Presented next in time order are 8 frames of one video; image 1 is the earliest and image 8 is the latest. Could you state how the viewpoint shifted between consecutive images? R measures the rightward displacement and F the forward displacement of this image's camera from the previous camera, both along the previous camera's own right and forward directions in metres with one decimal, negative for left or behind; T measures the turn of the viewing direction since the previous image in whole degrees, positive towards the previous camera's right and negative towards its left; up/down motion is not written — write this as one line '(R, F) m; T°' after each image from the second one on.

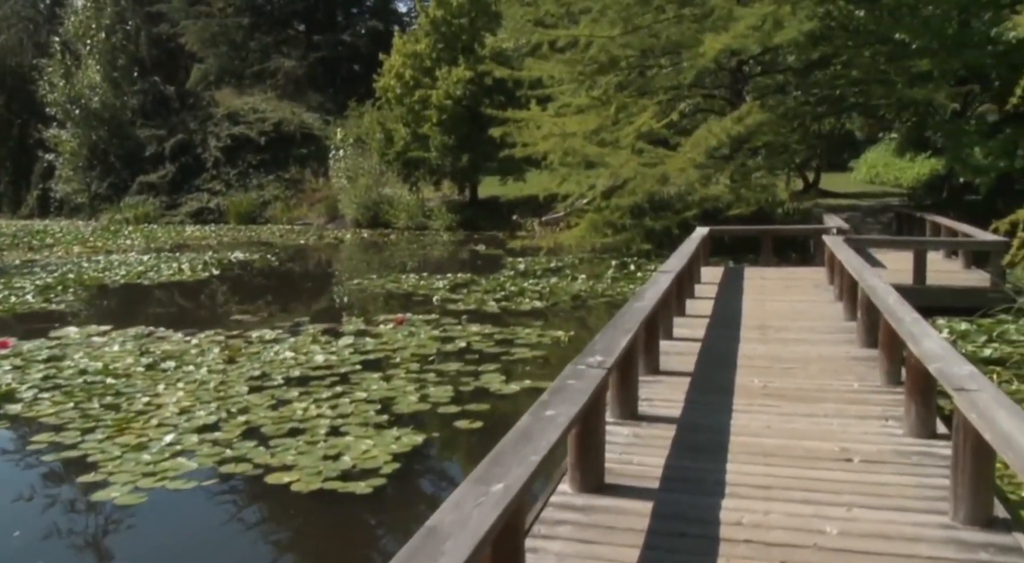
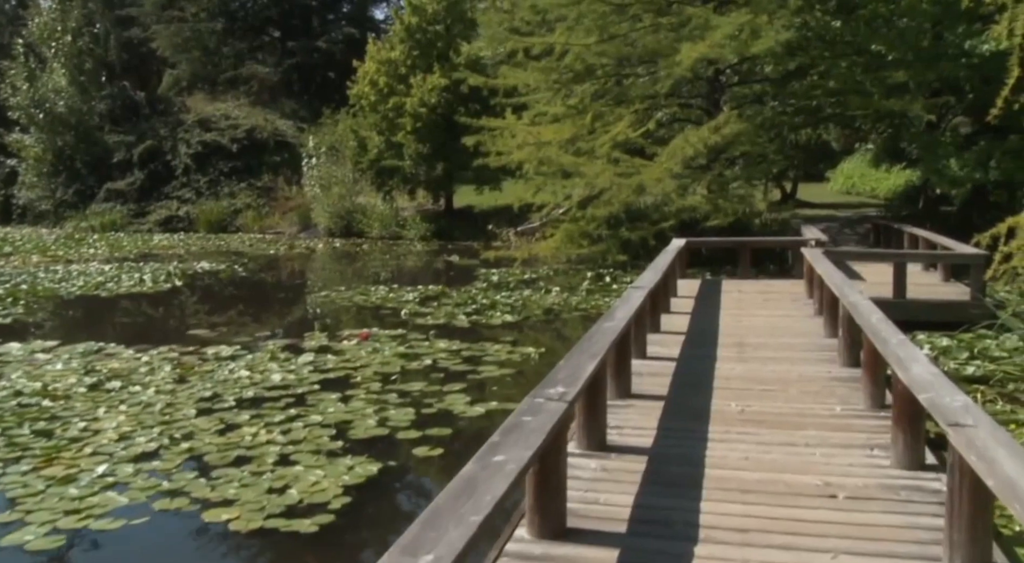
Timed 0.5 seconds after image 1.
(+0.1, +0.3) m; +1°
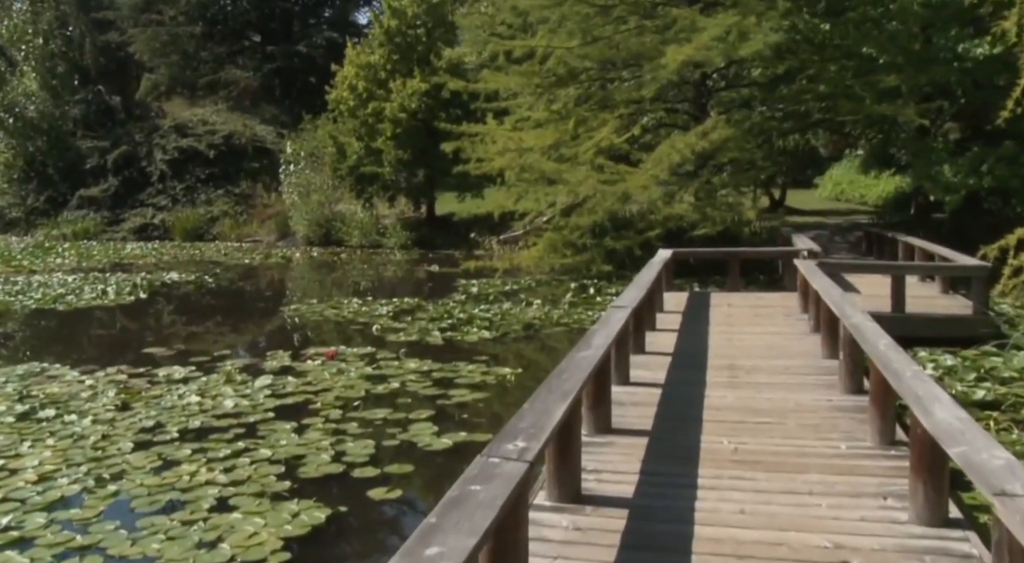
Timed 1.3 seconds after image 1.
(+0.1, +0.5) m; +1°
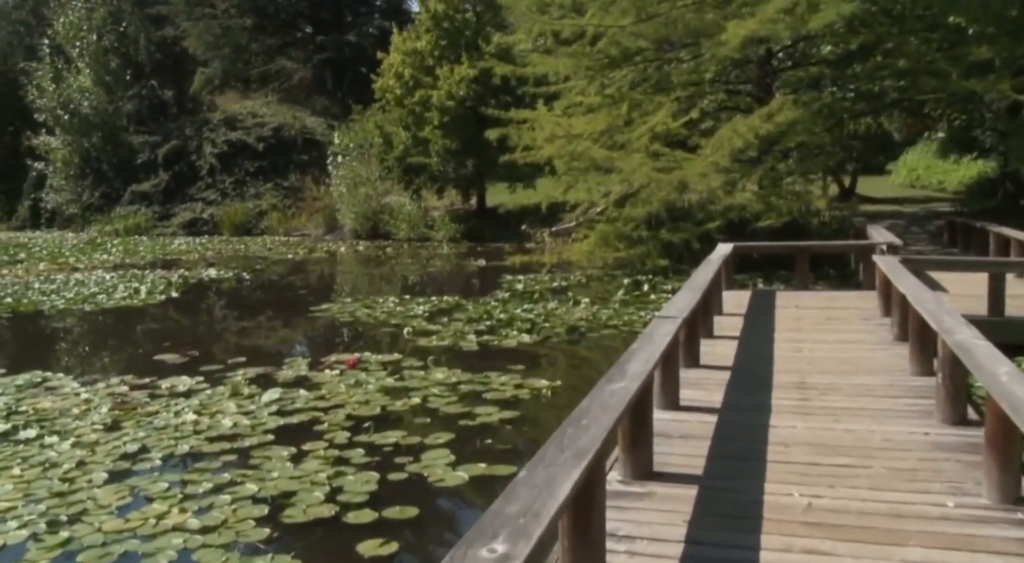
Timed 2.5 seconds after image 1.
(+0.1, +0.7) m; -4°
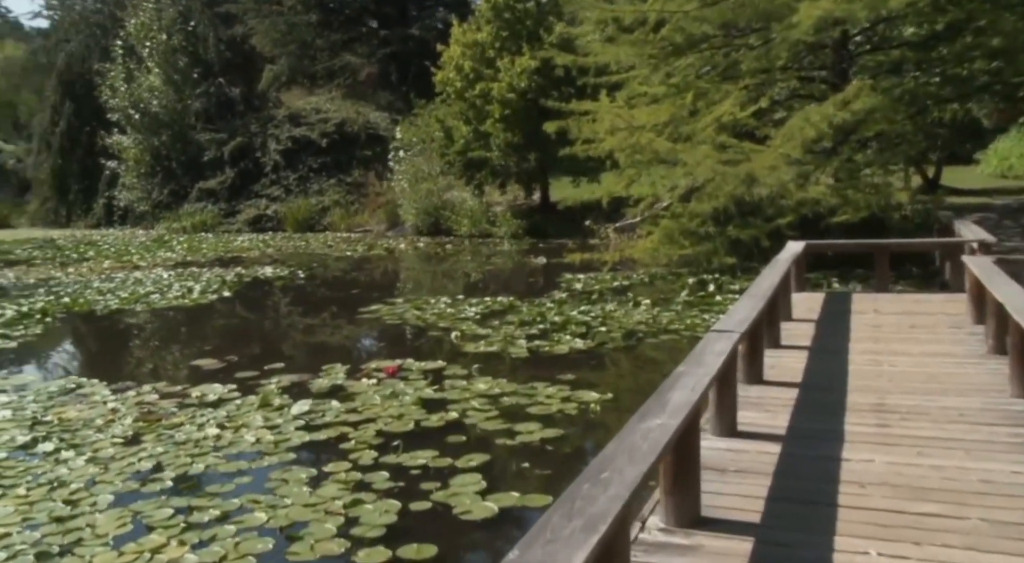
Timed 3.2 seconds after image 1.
(+0.1, +0.4) m; -4°
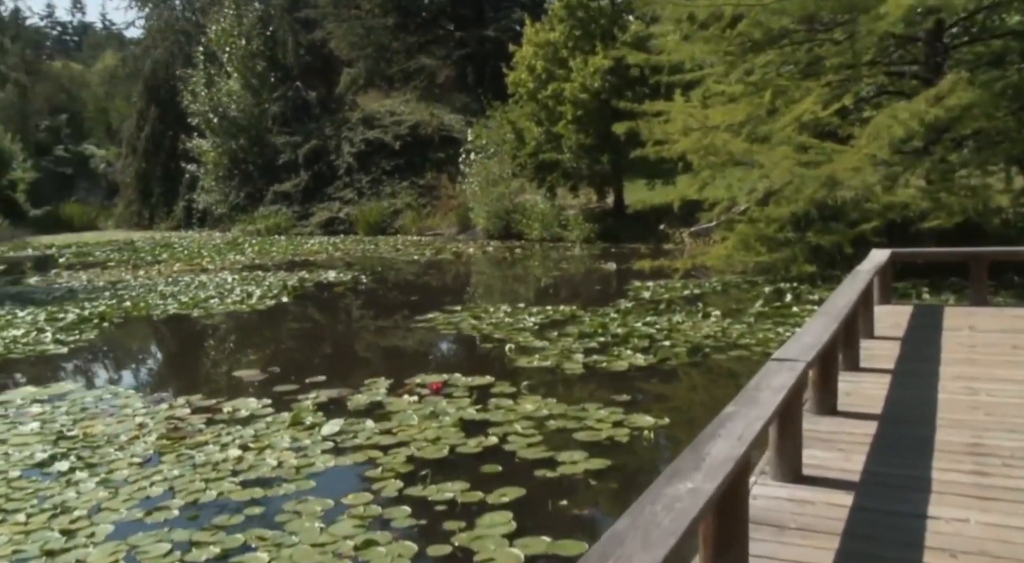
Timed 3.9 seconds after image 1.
(+0.2, +0.4) m; -5°
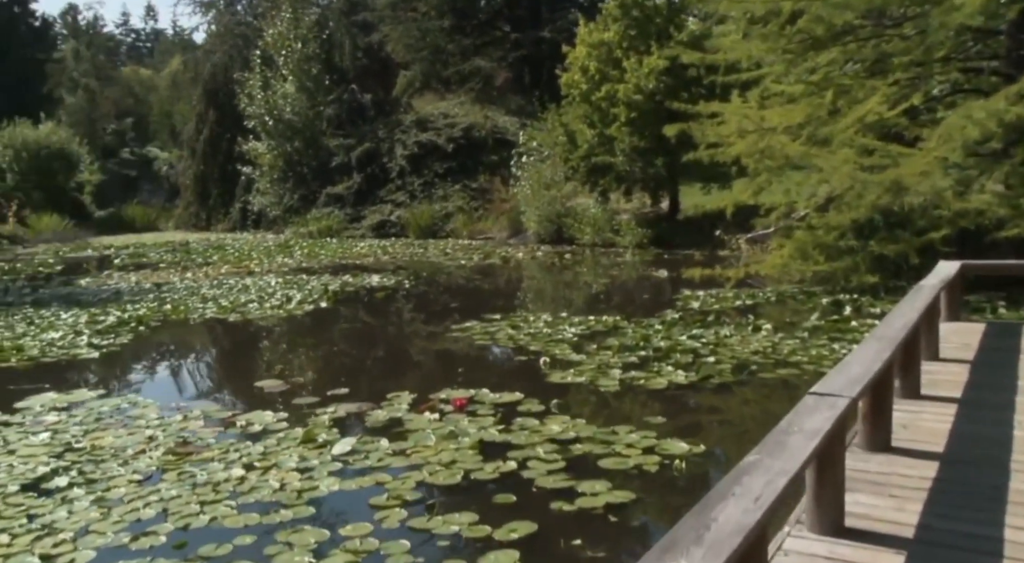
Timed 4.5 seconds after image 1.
(+0.2, +0.3) m; -4°
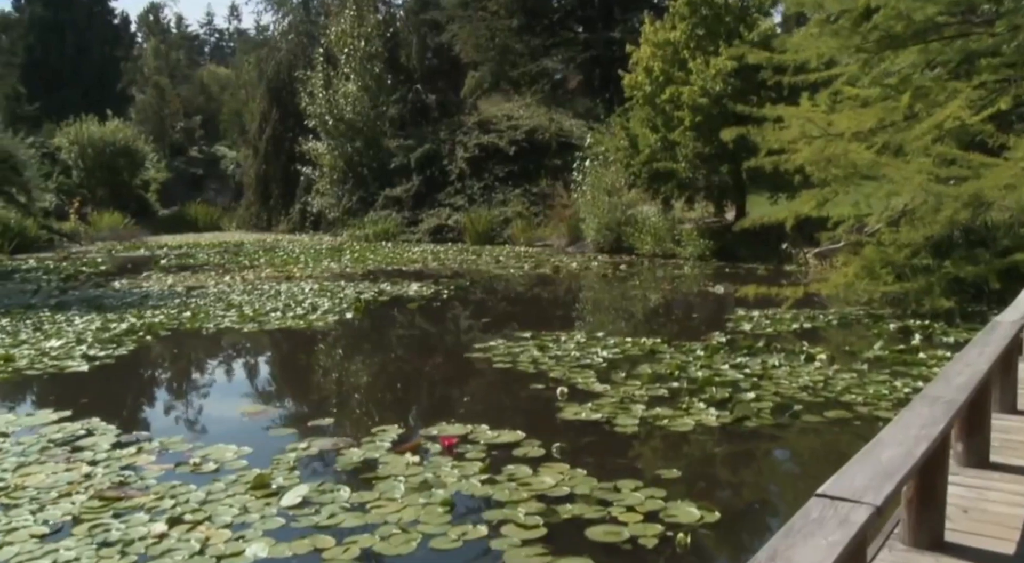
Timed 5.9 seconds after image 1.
(+0.4, +0.7) m; -5°
